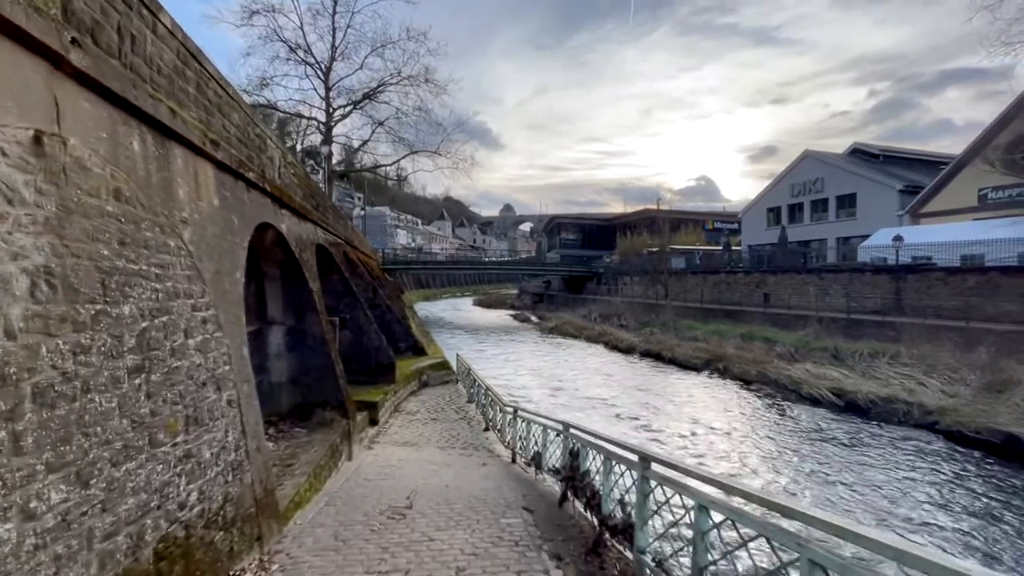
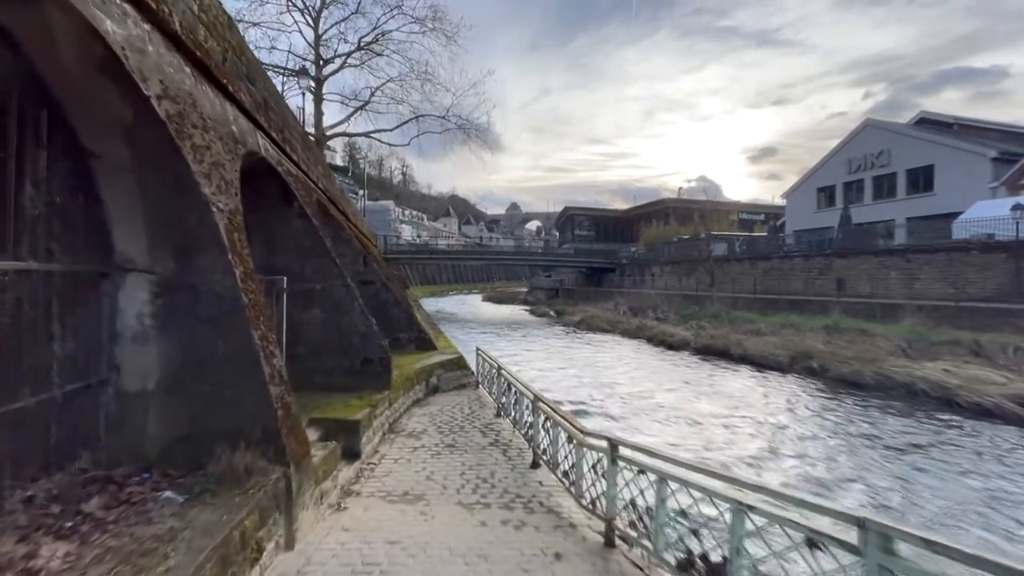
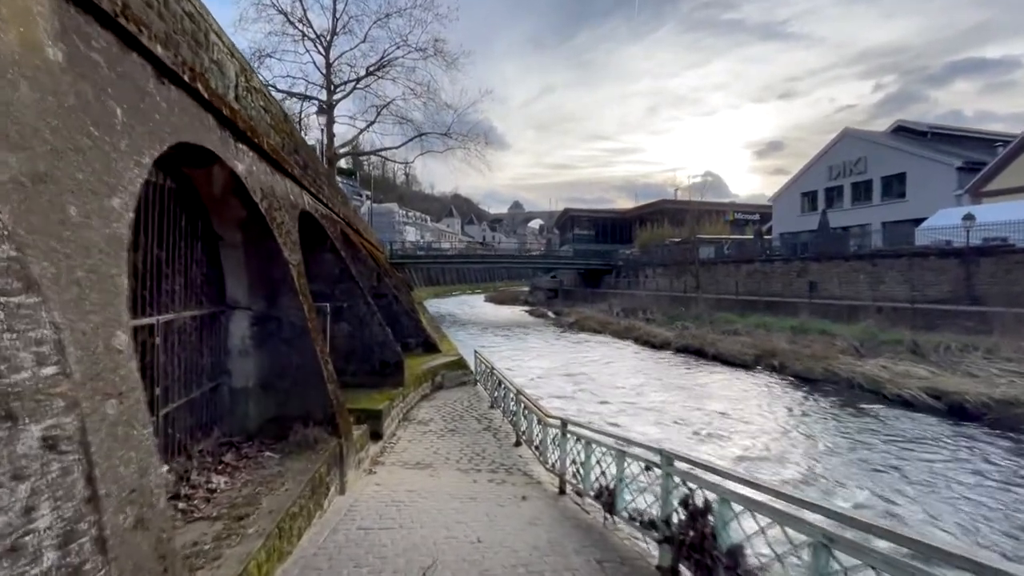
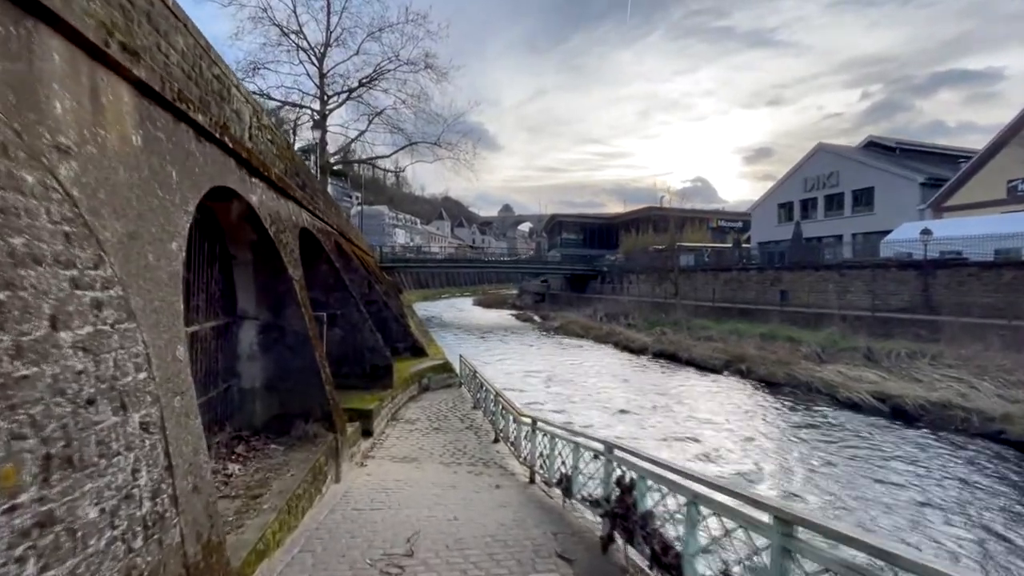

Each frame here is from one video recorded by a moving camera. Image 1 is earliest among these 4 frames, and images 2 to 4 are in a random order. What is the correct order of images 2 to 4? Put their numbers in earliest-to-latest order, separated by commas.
4, 3, 2
